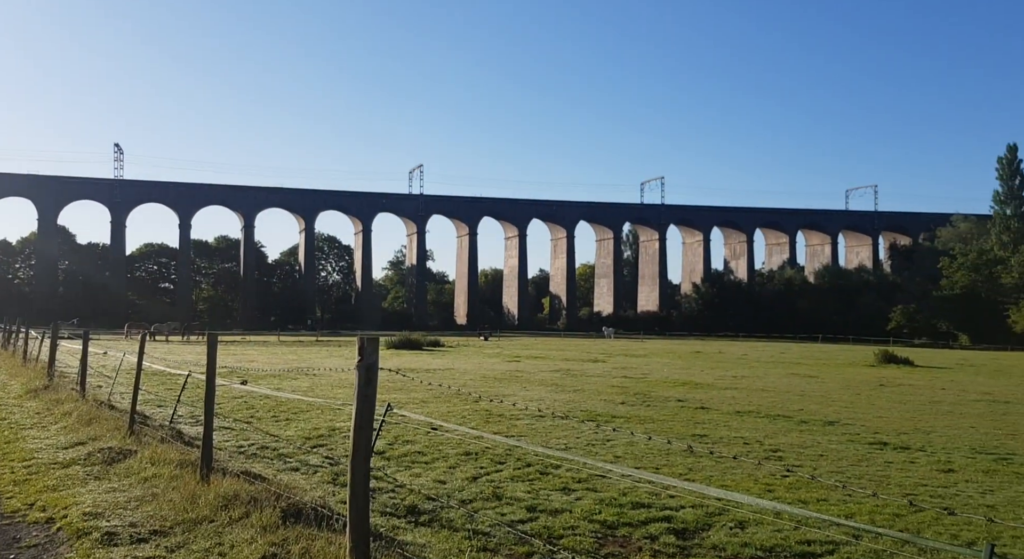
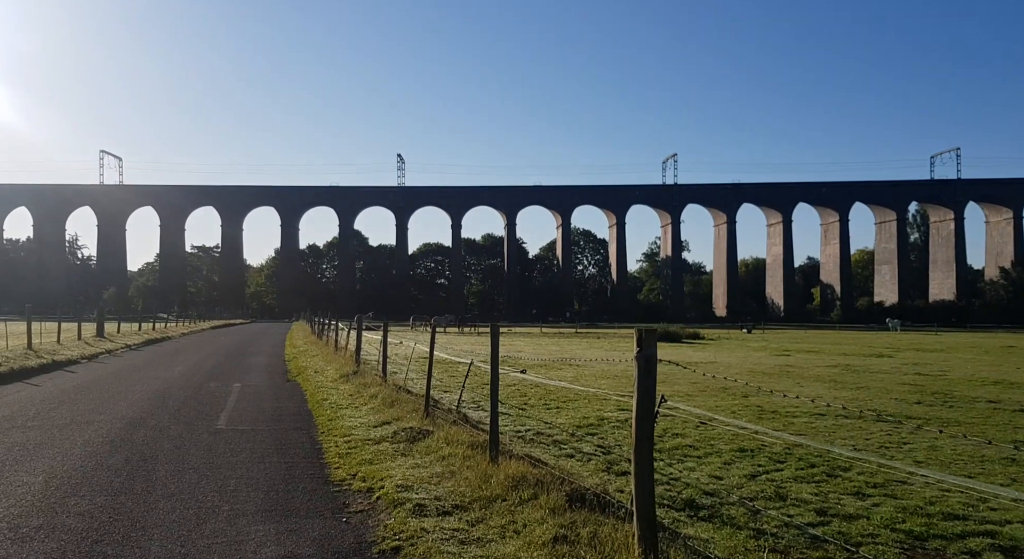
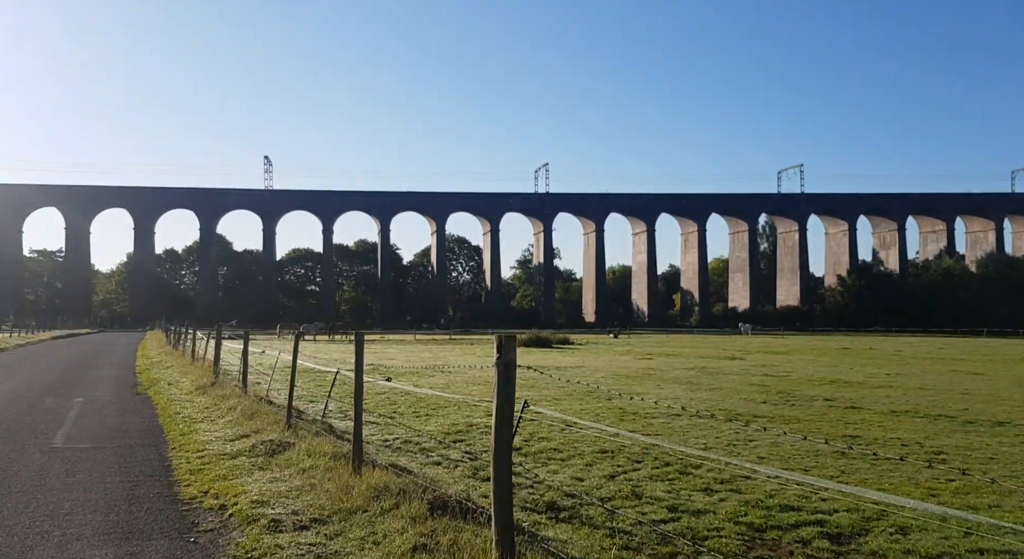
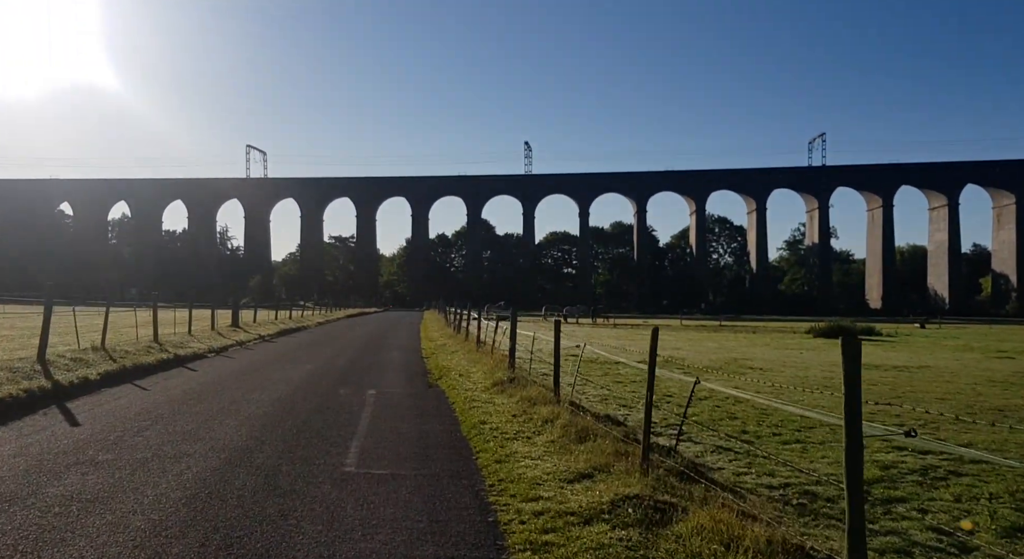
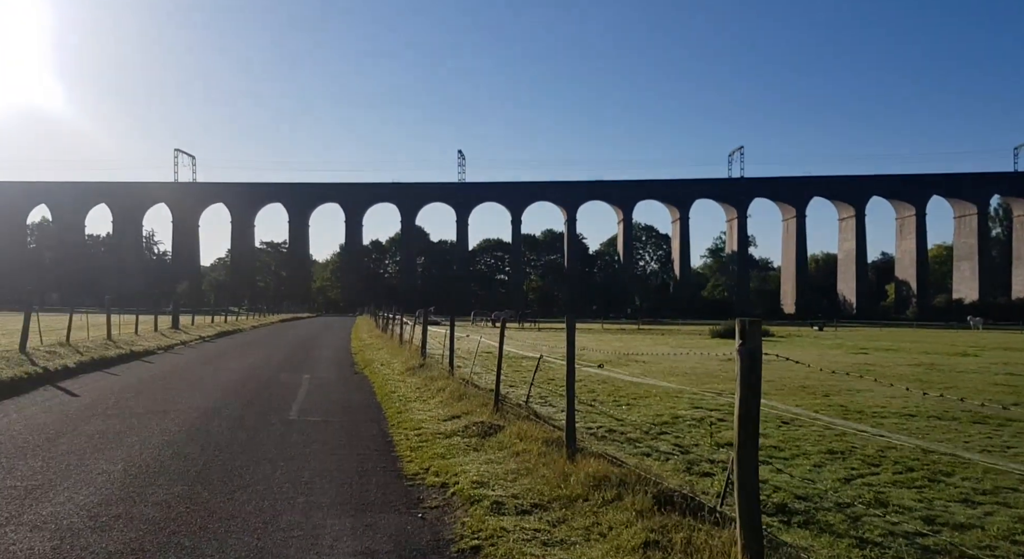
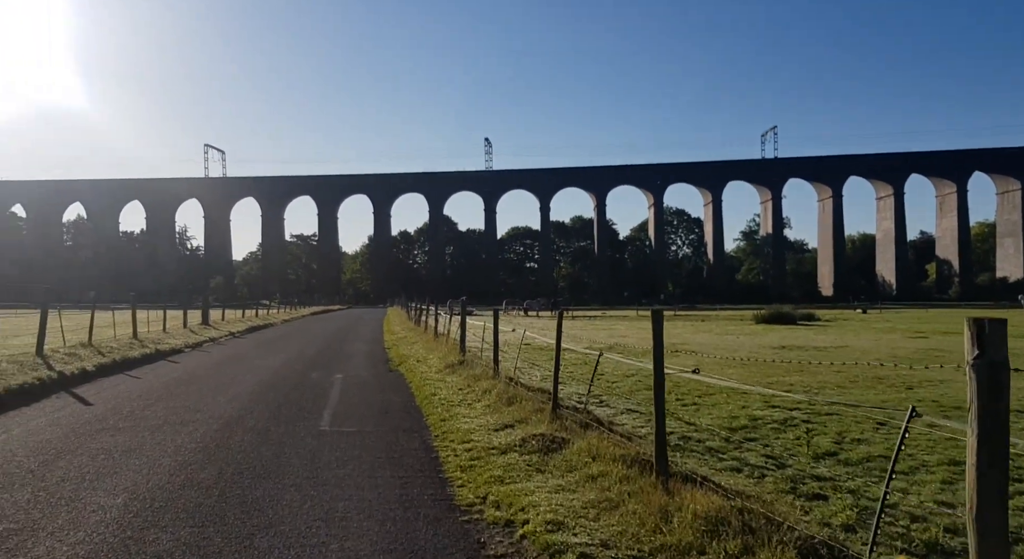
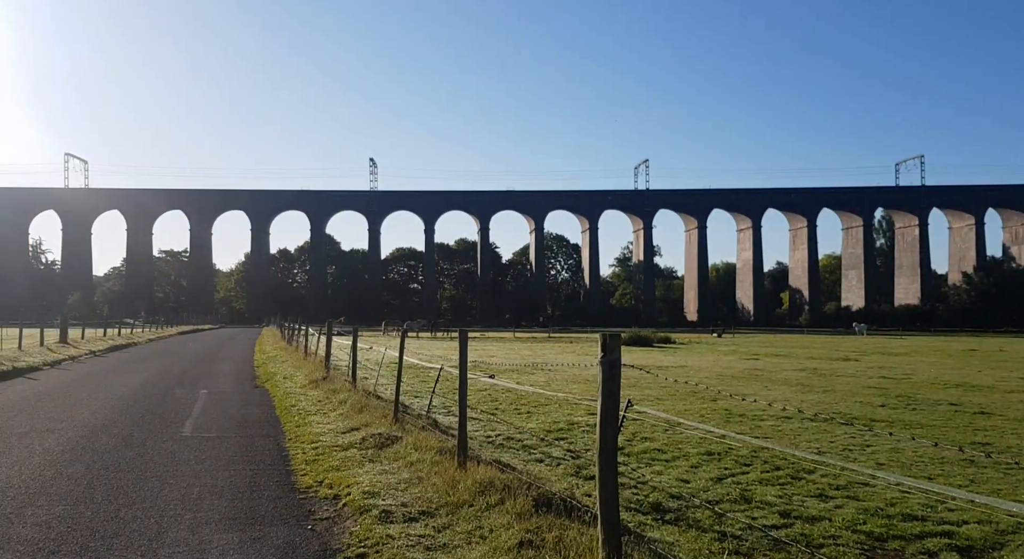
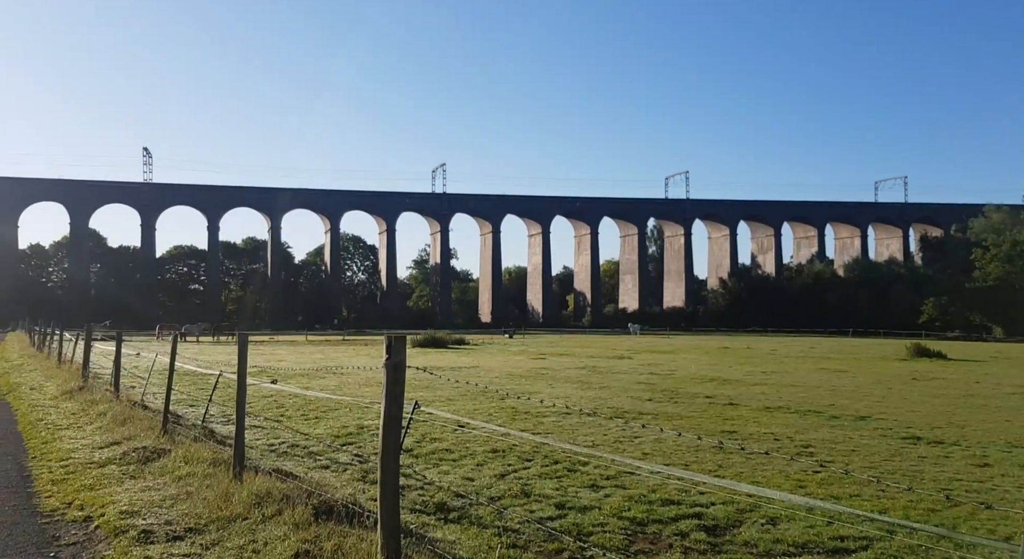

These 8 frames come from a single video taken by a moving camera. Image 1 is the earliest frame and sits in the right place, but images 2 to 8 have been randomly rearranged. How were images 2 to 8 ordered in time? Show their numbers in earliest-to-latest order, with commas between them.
8, 3, 7, 2, 5, 6, 4
